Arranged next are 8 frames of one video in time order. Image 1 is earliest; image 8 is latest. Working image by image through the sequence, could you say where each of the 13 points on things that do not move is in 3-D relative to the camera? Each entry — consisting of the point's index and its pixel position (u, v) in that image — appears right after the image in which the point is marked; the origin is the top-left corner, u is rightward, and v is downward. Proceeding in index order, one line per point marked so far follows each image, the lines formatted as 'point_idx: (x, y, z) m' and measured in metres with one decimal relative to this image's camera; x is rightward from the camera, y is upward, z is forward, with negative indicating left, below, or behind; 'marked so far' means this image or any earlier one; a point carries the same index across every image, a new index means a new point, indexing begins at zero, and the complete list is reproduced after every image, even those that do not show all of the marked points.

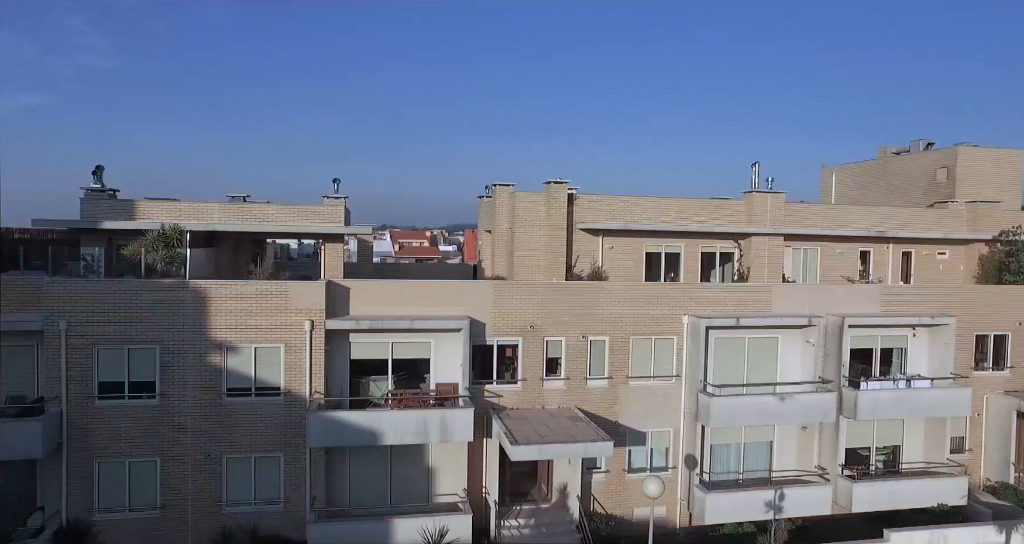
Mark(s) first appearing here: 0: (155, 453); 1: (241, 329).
0: (-8.4, -4.3, +19.2) m
1: (-6.5, -1.4, +19.6) m
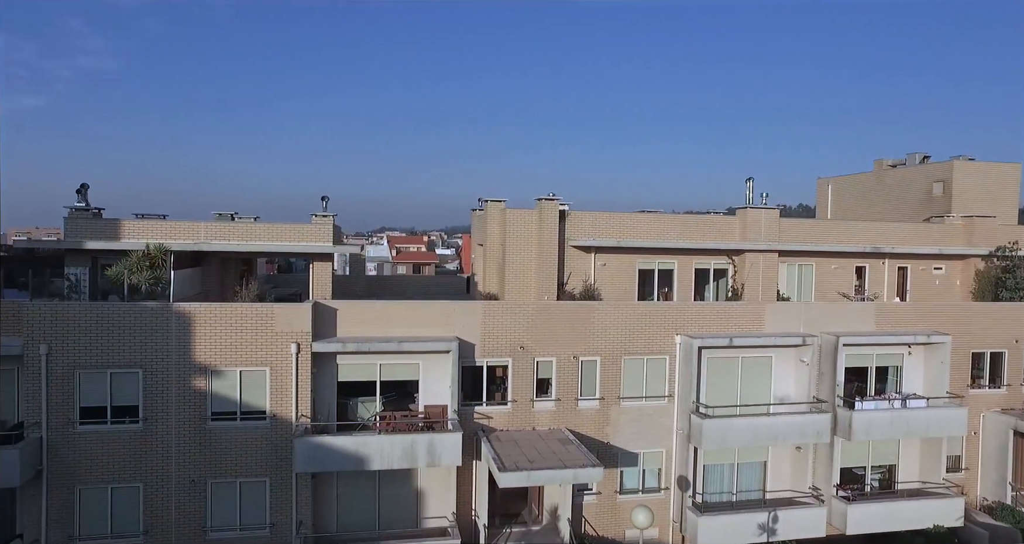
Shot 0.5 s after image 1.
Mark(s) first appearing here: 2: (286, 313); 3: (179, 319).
0: (-8.7, -4.8, +19.0) m
1: (-6.7, -1.9, +19.3) m
2: (-5.4, -1.0, +19.4) m
3: (-7.8, -1.1, +19.1) m
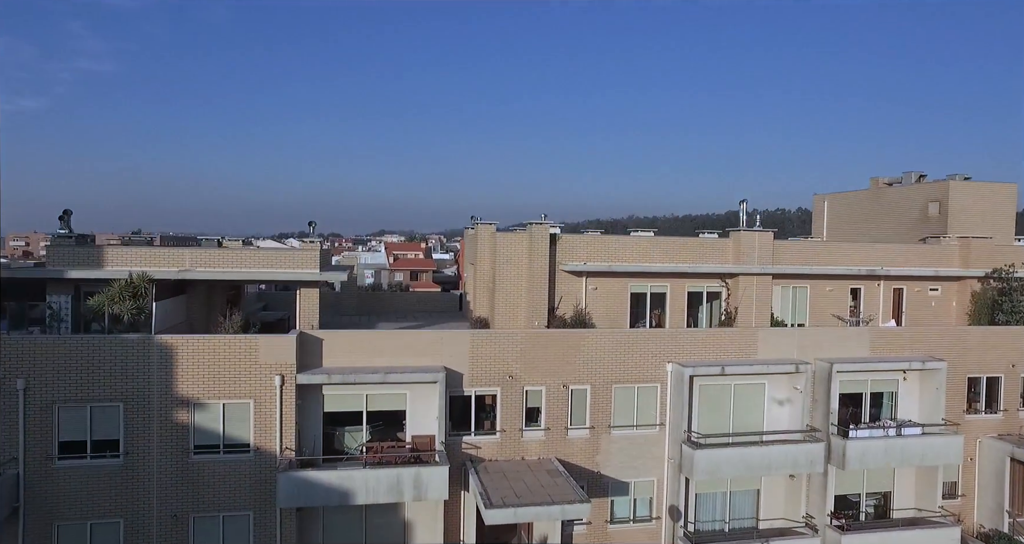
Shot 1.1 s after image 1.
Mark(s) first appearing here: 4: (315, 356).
0: (-9.0, -5.5, +18.6) m
1: (-7.0, -2.6, +19.0) m
2: (-5.7, -1.7, +19.1) m
3: (-8.1, -1.8, +18.8) m
4: (-4.8, -2.0, +19.9) m
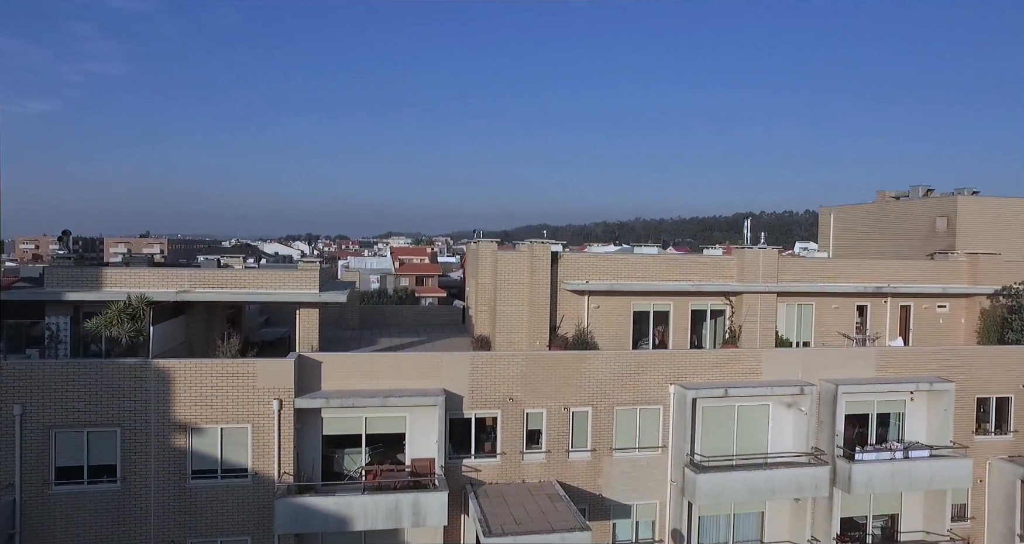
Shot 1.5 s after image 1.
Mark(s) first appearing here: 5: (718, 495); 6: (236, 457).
0: (-9.0, -6.1, +18.5) m
1: (-7.0, -3.2, +18.8) m
2: (-5.7, -2.3, +19.0) m
3: (-8.1, -2.4, +18.6) m
4: (-4.8, -2.6, +19.7) m
5: (+5.0, -5.4, +20.0) m
6: (-6.4, -4.3, +19.0) m
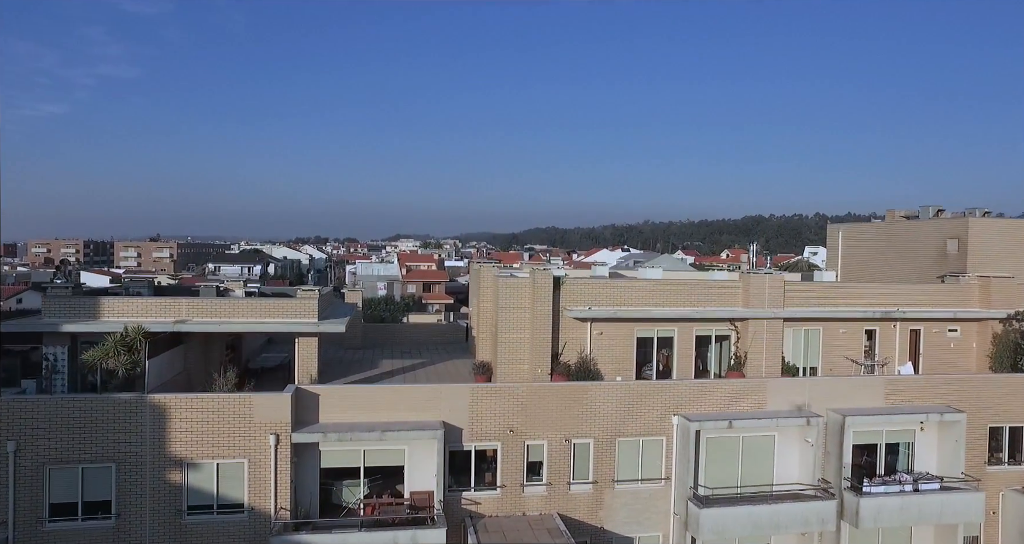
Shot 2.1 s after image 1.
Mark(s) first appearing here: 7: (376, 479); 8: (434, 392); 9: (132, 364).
0: (-9.0, -6.8, +18.3) m
1: (-7.1, -3.9, +18.6) m
2: (-5.7, -3.0, +18.7) m
3: (-8.1, -3.1, +18.4) m
4: (-4.8, -3.3, +19.4) m
5: (+5.0, -6.2, +19.6) m
6: (-6.5, -5.1, +18.8) m
7: (-3.3, -5.1, +19.9) m
8: (-1.9, -2.9, +19.7) m
9: (-9.3, -2.2, +19.9) m
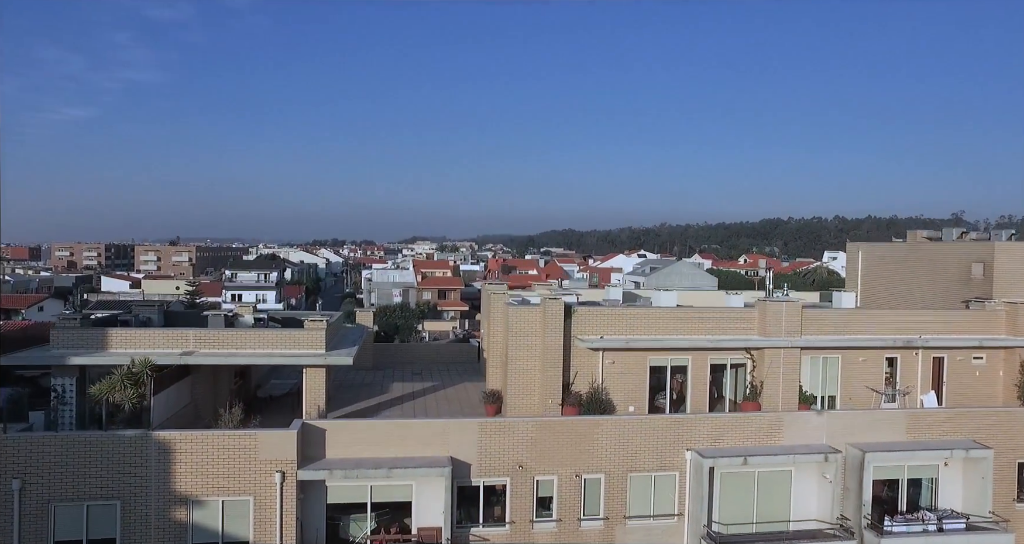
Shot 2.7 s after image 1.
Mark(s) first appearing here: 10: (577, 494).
0: (-8.8, -7.6, +18.2) m
1: (-6.9, -4.7, +18.4) m
2: (-5.5, -3.8, +18.5) m
3: (-7.9, -3.9, +18.2) m
4: (-4.6, -4.1, +19.2) m
5: (+5.3, -6.9, +19.1) m
6: (-6.3, -5.9, +18.6) m
7: (-3.1, -5.9, +19.6) m
8: (-1.7, -3.7, +19.4) m
9: (-9.1, -3.0, +19.7) m
10: (+1.6, -5.4, +19.8) m
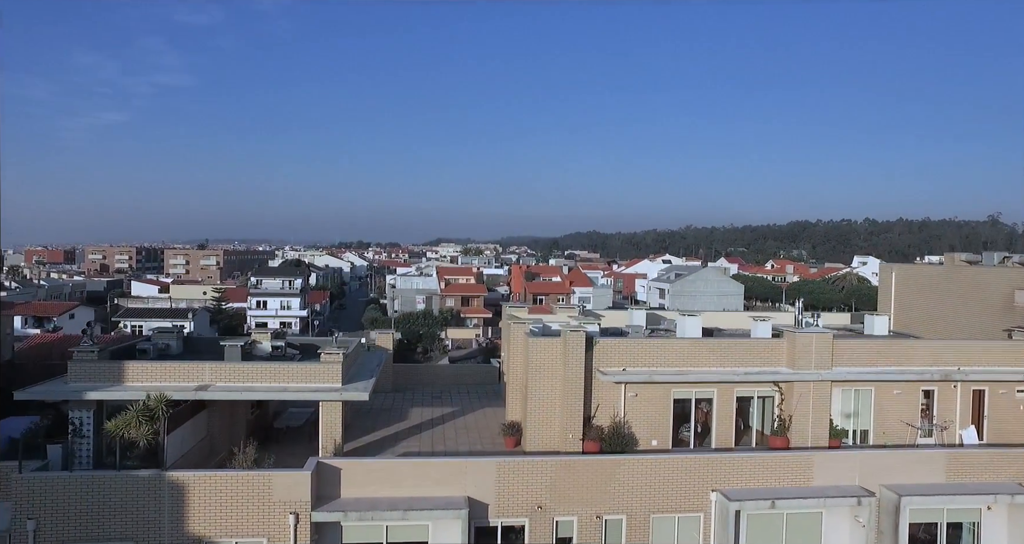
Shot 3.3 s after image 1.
0: (-8.4, -8.5, +18.0) m
1: (-6.5, -5.6, +18.1) m
2: (-5.1, -4.6, +18.1) m
3: (-7.5, -4.8, +18.0) m
4: (-4.1, -4.9, +18.8) m
5: (+5.7, -7.8, +18.4) m
6: (-5.8, -6.7, +18.3) m
7: (-2.6, -6.7, +19.2) m
8: (-1.2, -4.5, +18.9) m
9: (-8.6, -3.9, +19.5) m
10: (+2.0, -6.2, +19.3) m
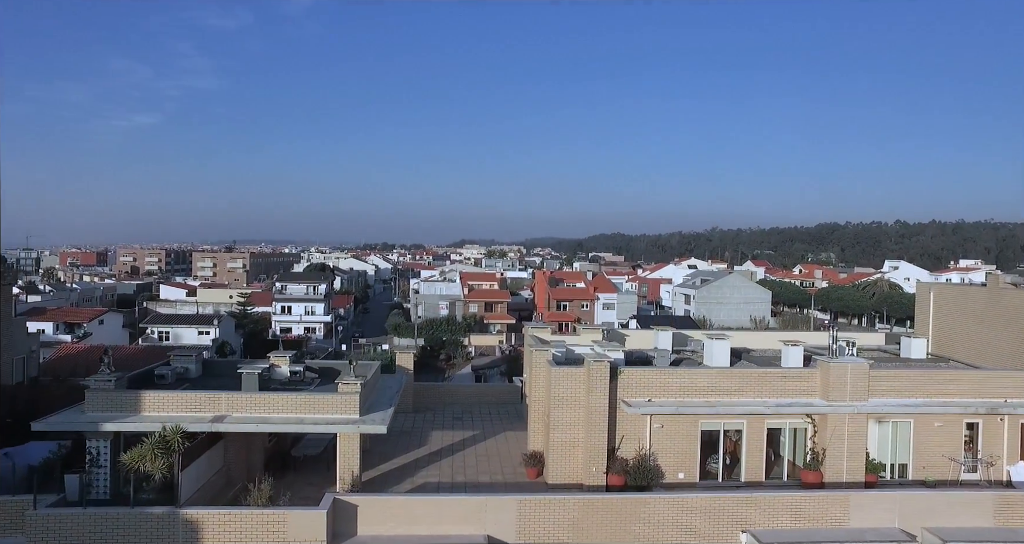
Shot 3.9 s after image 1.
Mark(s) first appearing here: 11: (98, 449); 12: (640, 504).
0: (-7.9, -9.2, +17.7) m
1: (-6.0, -6.3, +17.7) m
2: (-4.6, -5.4, +17.7) m
3: (-7.1, -5.5, +17.6) m
4: (-3.7, -5.7, +18.3) m
5: (+6.2, -8.5, +17.7) m
6: (-5.4, -7.4, +17.9) m
7: (-2.2, -7.4, +18.7) m
8: (-0.7, -5.2, +18.4) m
9: (-8.1, -4.6, +19.2) m
10: (+2.5, -6.9, +18.6) m
11: (-10.3, -4.5, +20.0) m
12: (+2.9, -5.3, +18.5) m
